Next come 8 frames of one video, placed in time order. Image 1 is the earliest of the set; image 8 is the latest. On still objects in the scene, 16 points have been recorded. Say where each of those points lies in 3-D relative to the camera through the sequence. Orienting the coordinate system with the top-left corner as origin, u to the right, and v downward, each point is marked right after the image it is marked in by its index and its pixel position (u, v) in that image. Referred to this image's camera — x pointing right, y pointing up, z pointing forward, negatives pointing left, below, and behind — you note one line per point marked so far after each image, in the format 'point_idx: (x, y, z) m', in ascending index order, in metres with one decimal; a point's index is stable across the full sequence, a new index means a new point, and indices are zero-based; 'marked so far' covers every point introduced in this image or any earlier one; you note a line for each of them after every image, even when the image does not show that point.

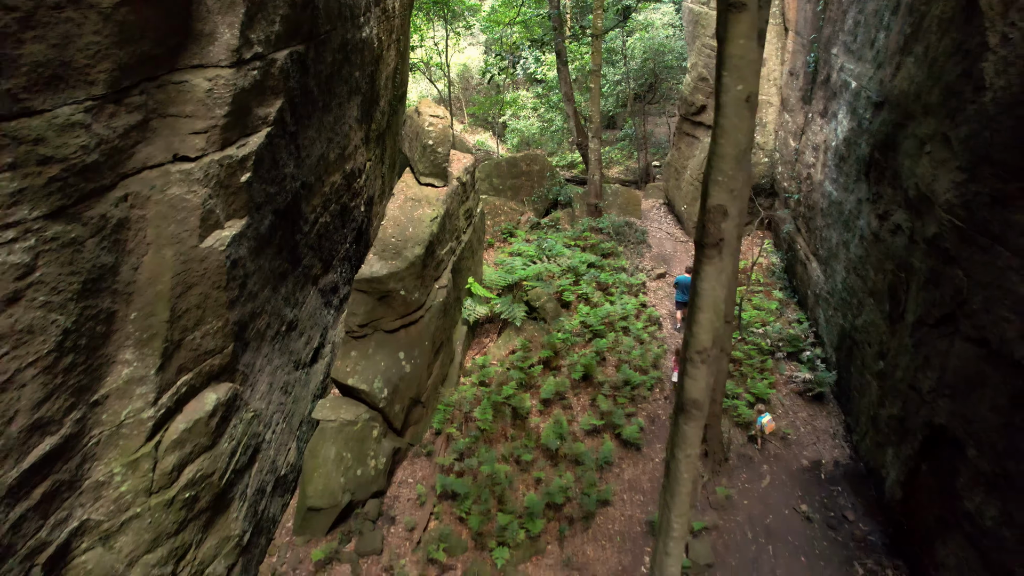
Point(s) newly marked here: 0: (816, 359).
0: (+4.2, -1.0, +7.5) m
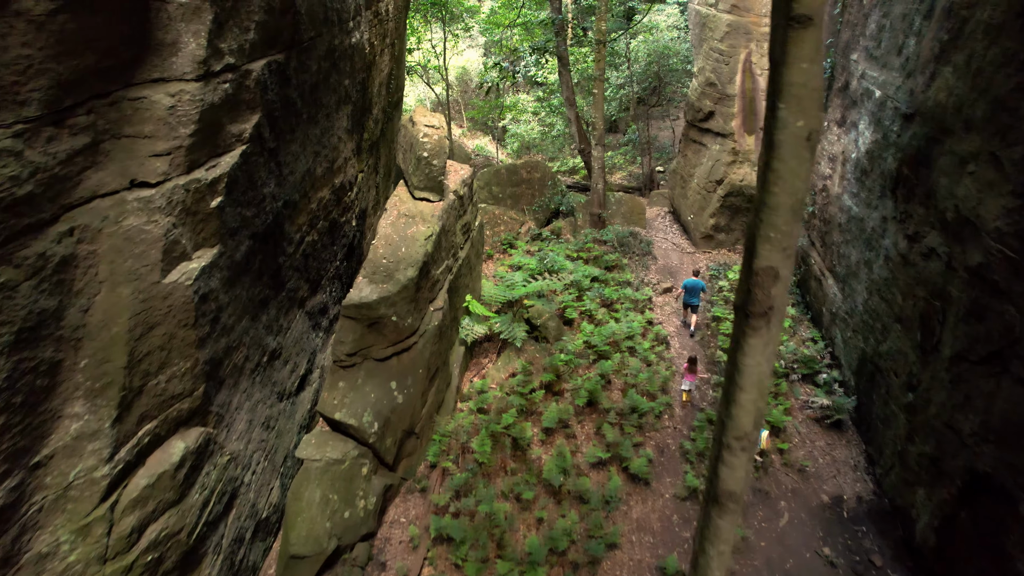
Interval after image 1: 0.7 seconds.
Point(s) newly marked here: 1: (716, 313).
0: (+4.2, -1.2, +7.1) m
1: (+3.2, -0.4, +8.6) m
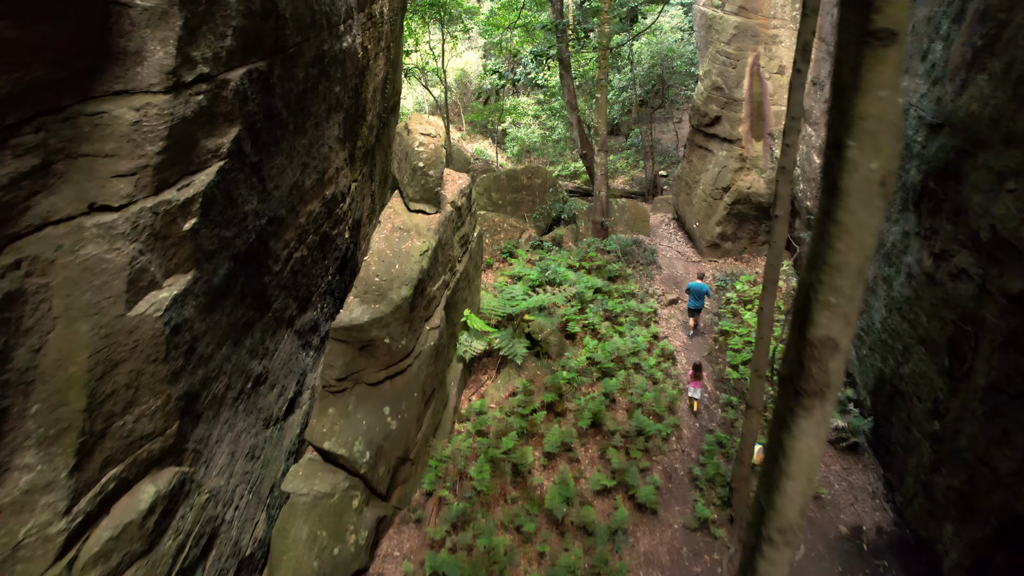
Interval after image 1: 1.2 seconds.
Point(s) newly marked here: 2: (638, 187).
0: (+4.2, -1.4, +6.8) m
1: (+3.2, -0.6, +8.3) m
2: (+3.5, +2.8, +15.2) m
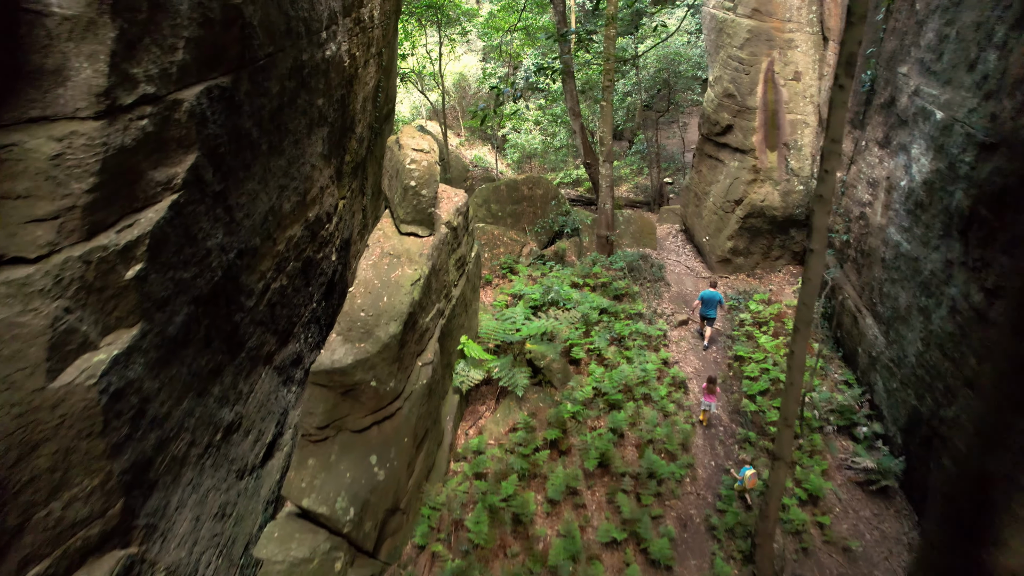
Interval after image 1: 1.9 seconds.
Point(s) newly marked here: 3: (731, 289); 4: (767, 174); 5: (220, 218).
0: (+4.2, -1.7, +6.3) m
1: (+3.2, -0.9, +7.8) m
2: (+3.5, +2.5, +14.7) m
3: (+3.7, 0.0, +9.3) m
4: (+4.2, +1.9, +9.1) m
5: (-2.0, +0.5, +3.7) m
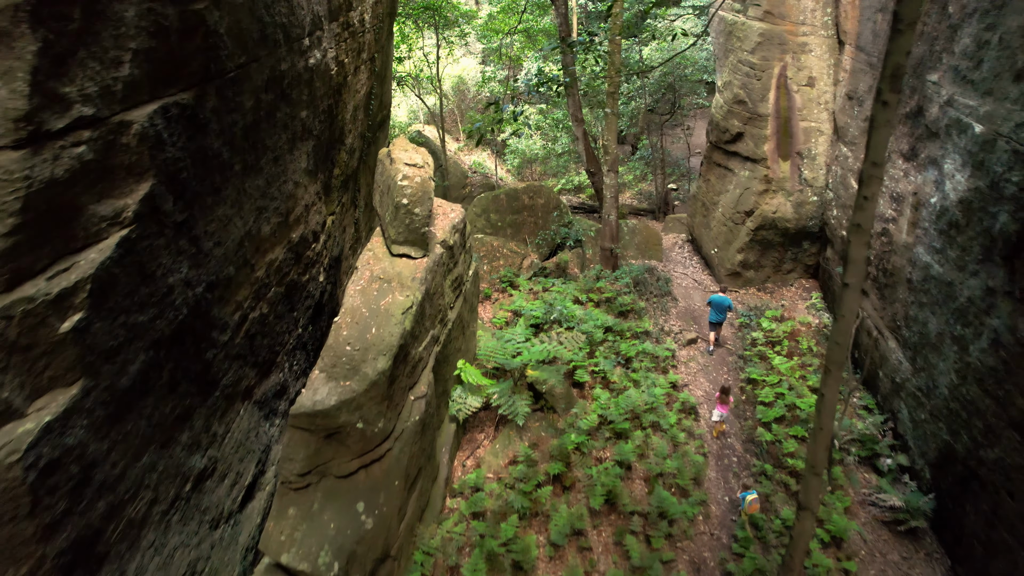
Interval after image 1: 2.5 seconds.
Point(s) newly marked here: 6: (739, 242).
0: (+4.2, -2.0, +5.9) m
1: (+3.2, -1.2, +7.4) m
2: (+3.5, +2.2, +14.3) m
3: (+3.7, -0.3, +8.9) m
4: (+4.2, +1.6, +8.7) m
5: (-2.0, +0.2, +3.3) m
6: (+3.8, +0.8, +9.2) m
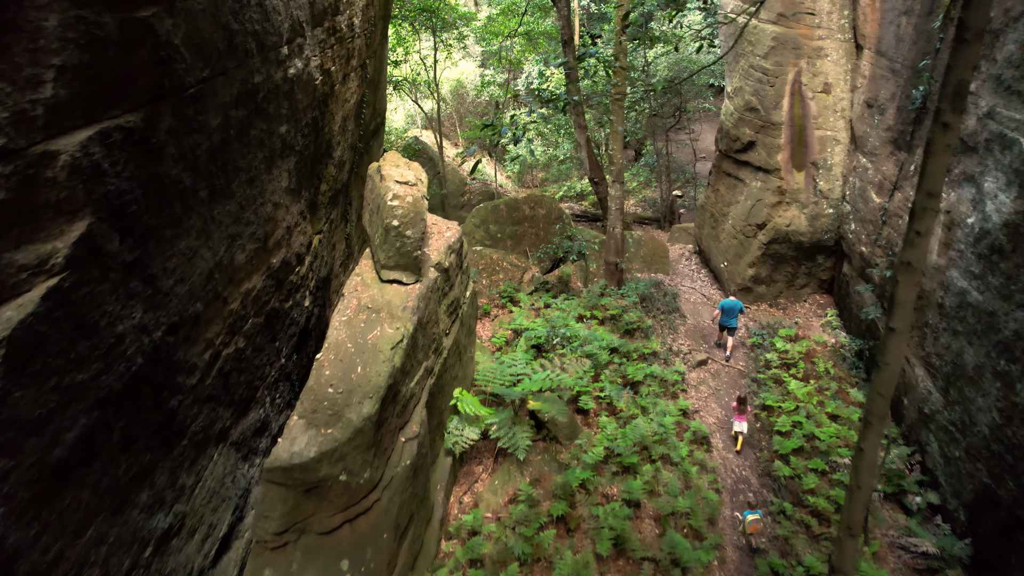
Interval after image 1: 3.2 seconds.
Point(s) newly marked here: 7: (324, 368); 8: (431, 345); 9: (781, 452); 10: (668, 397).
0: (+4.2, -2.2, +5.5) m
1: (+3.2, -1.4, +6.9) m
2: (+3.5, +2.0, +13.8) m
3: (+3.8, -0.5, +8.5) m
4: (+4.2, +1.4, +8.3) m
5: (-2.0, 0.0, +2.9) m
6: (+3.8, +0.5, +8.7) m
7: (-1.4, -0.6, +4.0) m
8: (-0.8, -0.5, +5.1) m
9: (+3.1, -1.8, +6.2) m
10: (+2.0, -1.4, +7.0) m
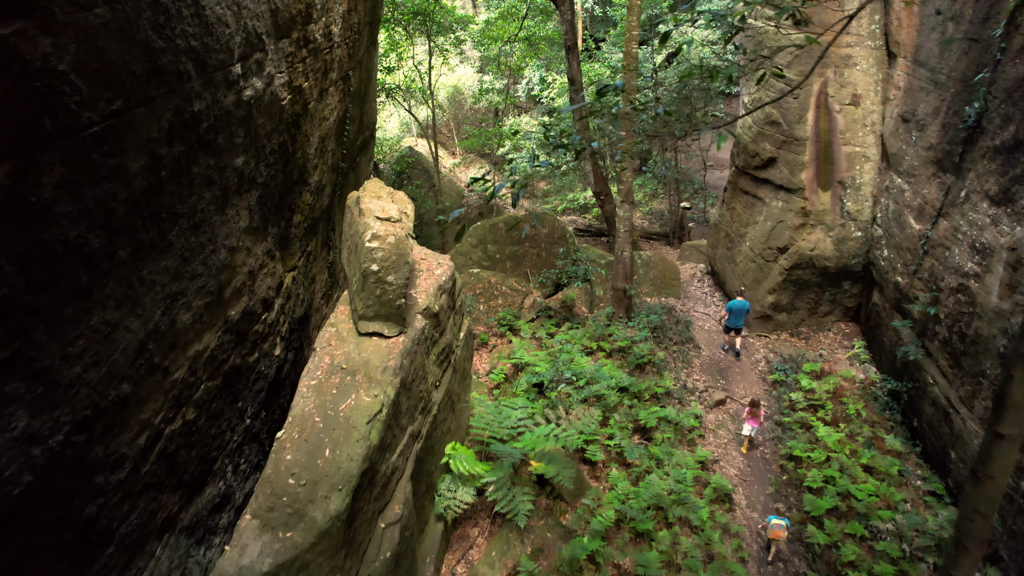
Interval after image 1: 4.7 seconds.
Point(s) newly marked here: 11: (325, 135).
0: (+4.2, -2.6, +4.8) m
1: (+3.2, -1.8, +6.3) m
2: (+3.5, +1.5, +13.2) m
3: (+3.7, -0.9, +7.8) m
4: (+4.2, +1.0, +7.6) m
5: (-2.0, -0.4, +2.2) m
6: (+3.8, +0.1, +8.0) m
7: (-1.4, -1.0, +3.4) m
8: (-0.8, -0.9, +4.4) m
9: (+3.0, -2.3, +5.5) m
10: (+2.0, -1.8, +6.3) m
11: (-1.8, +1.5, +5.4) m
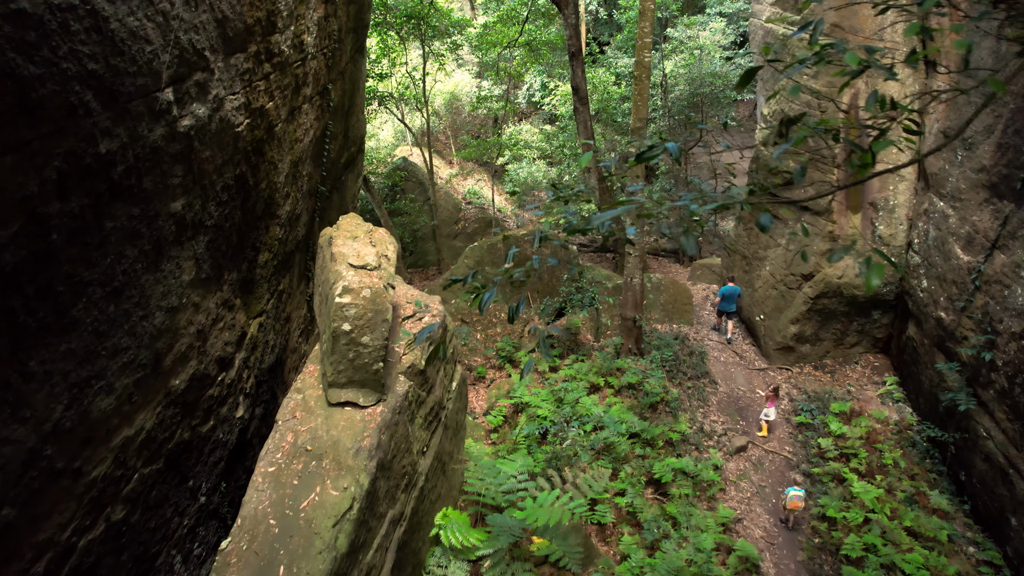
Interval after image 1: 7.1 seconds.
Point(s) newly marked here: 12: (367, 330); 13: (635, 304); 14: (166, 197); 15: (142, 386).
0: (+4.2, -3.0, +4.1) m
1: (+3.2, -2.2, +5.6) m
2: (+3.5, +1.1, +12.5) m
3: (+3.7, -1.3, +7.1) m
4: (+4.2, +0.6, +6.9) m
5: (-2.0, -0.8, +1.5) m
6: (+3.8, -0.3, +7.4) m
7: (-1.4, -1.4, +2.7) m
8: (-0.8, -1.3, +3.7) m
9: (+3.0, -2.6, +4.8) m
10: (+2.0, -2.2, +5.6) m
11: (-1.8, +1.1, +4.7) m
12: (-0.9, -0.3, +3.4) m
13: (+1.7, -0.2, +7.8) m
14: (-1.8, +0.5, +2.9) m
15: (-2.0, -0.5, +3.0) m
